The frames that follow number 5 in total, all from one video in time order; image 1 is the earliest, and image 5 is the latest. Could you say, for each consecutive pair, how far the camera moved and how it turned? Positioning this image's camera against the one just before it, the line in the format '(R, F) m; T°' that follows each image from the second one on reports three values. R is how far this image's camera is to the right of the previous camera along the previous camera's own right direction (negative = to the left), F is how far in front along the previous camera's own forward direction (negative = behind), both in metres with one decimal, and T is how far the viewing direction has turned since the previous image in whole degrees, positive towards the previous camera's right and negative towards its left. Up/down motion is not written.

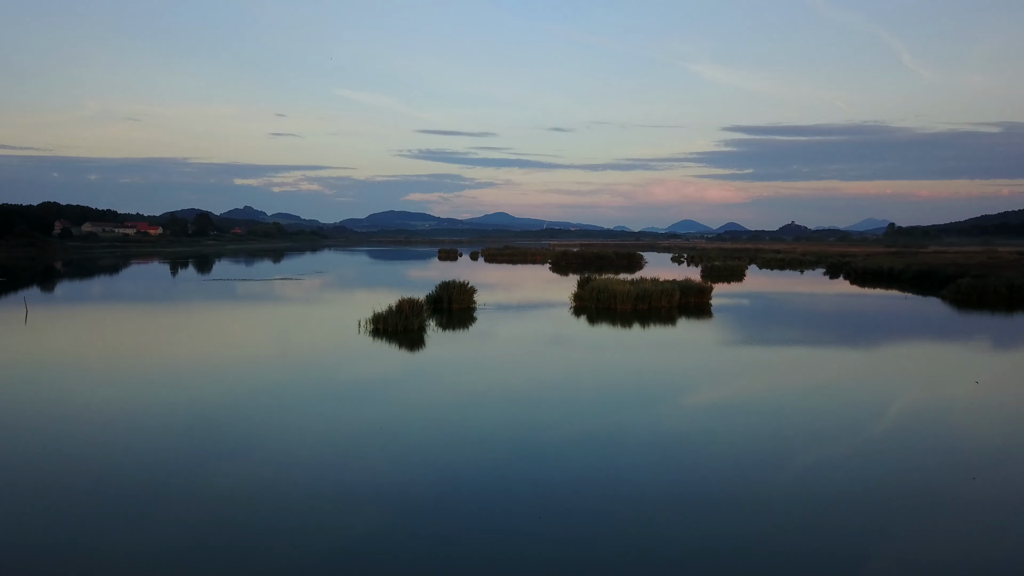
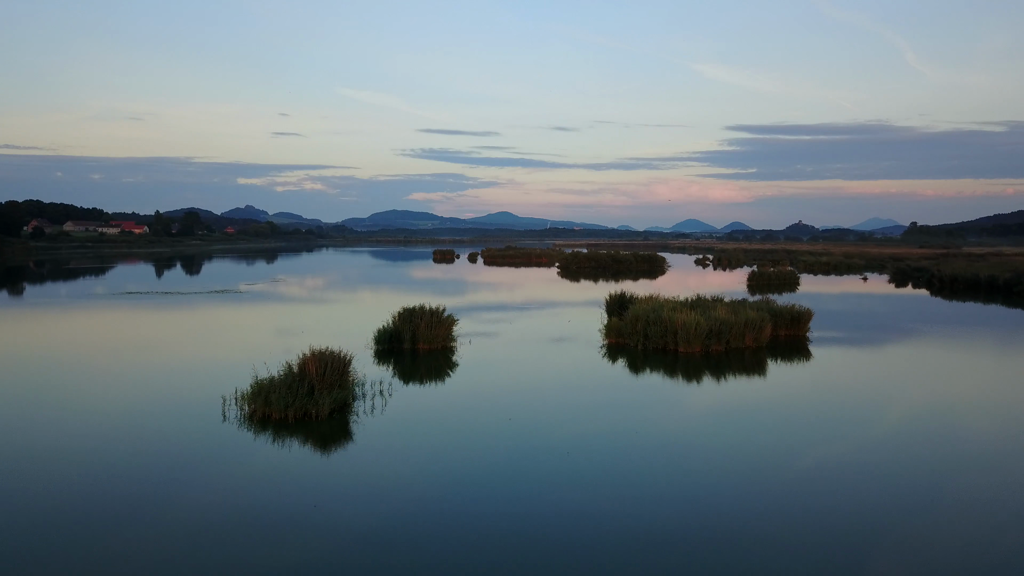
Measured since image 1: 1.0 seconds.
(0.0, +2.1) m; 0°
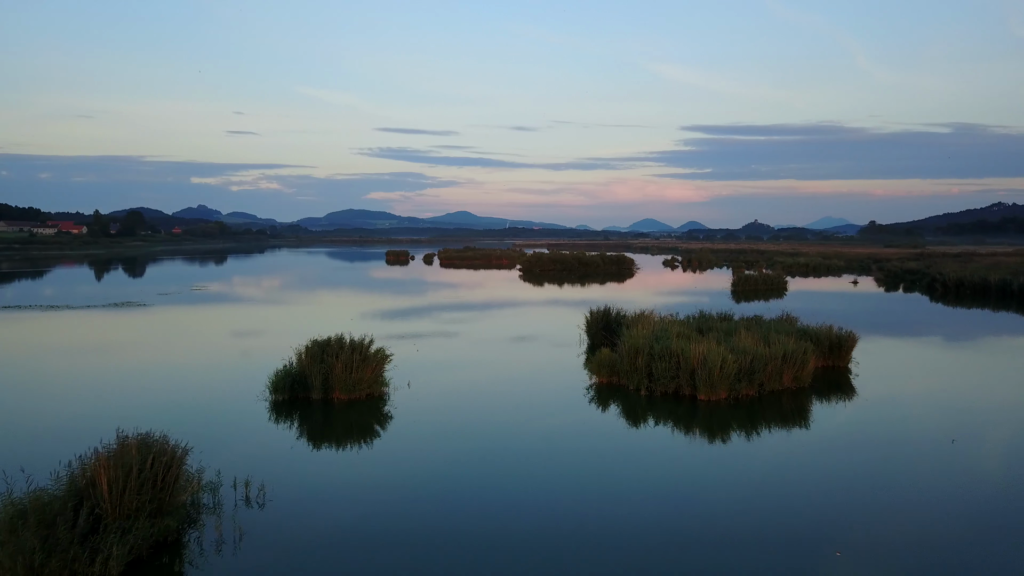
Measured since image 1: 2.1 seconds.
(0.0, +1.1) m; +3°
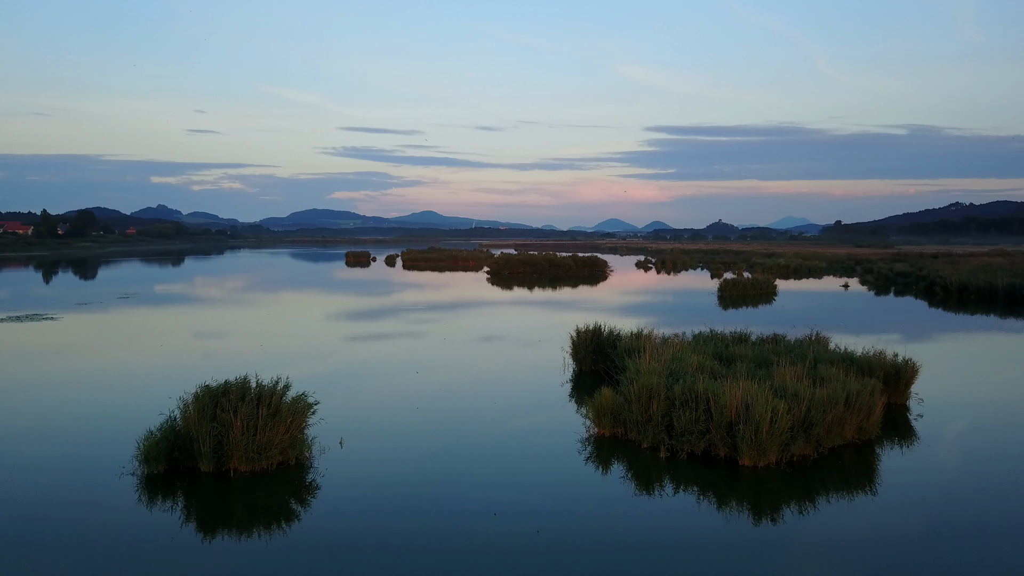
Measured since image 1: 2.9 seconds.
(0.0, +0.8) m; +3°
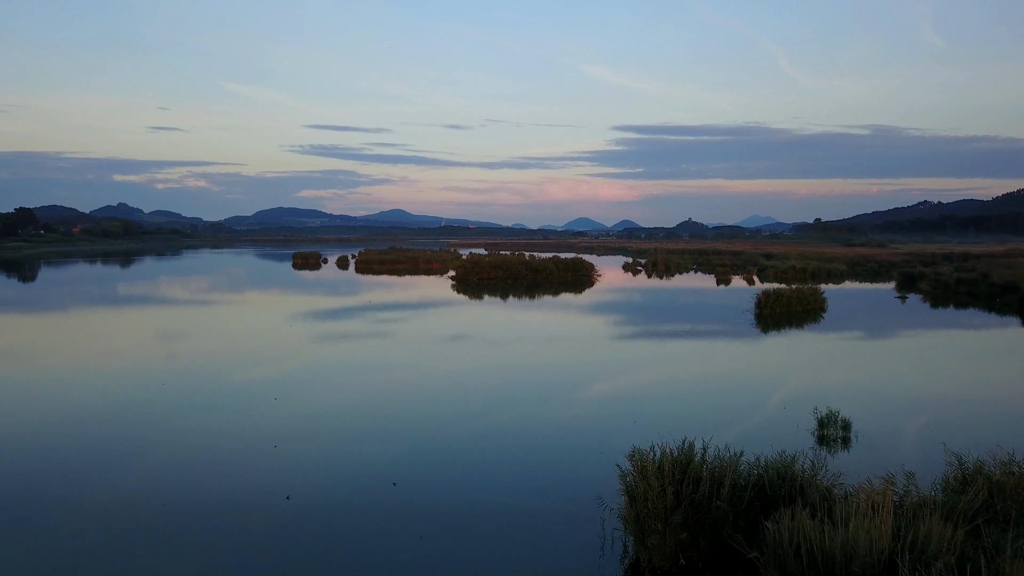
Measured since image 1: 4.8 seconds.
(0.0, +2.0) m; +3°
